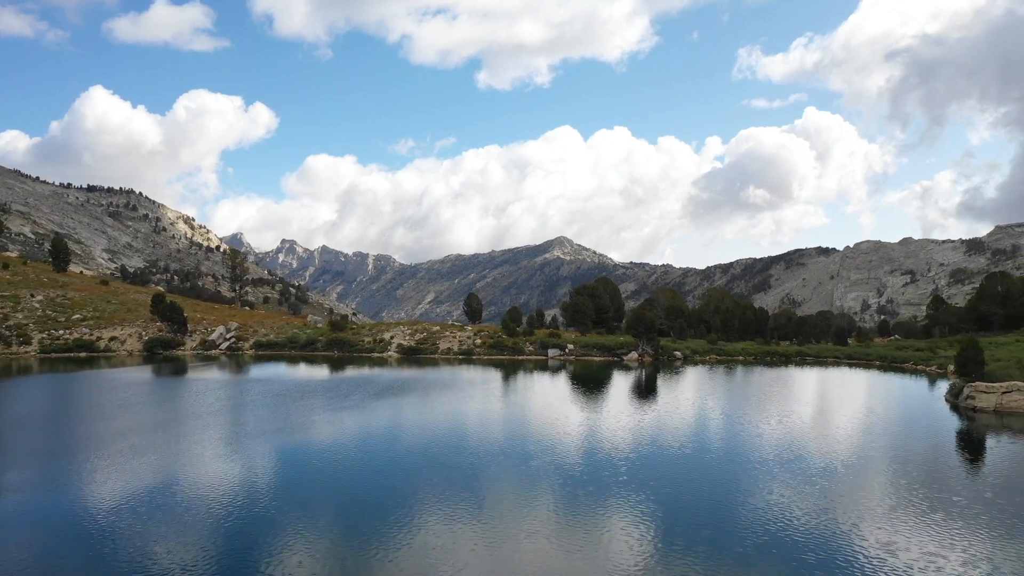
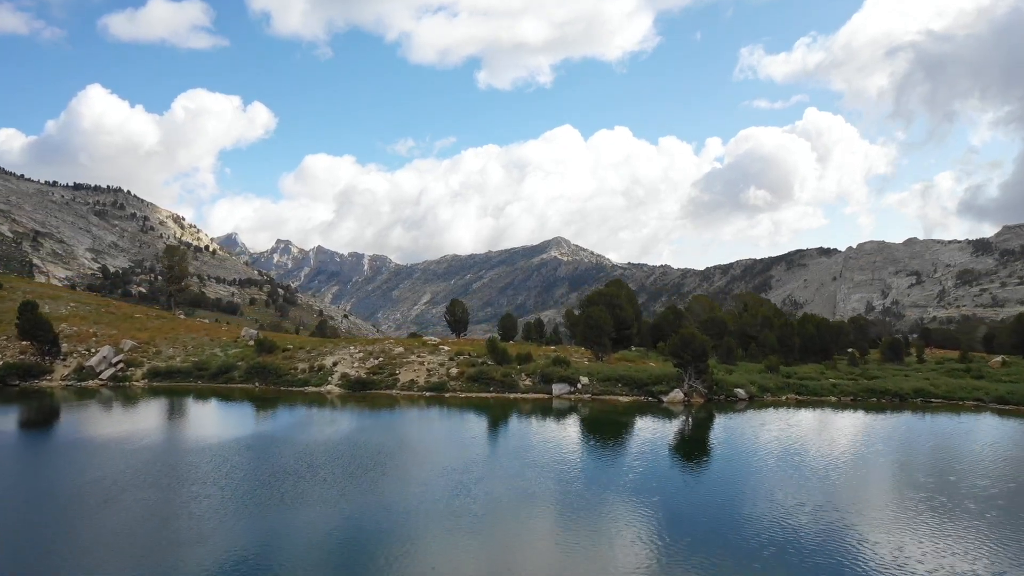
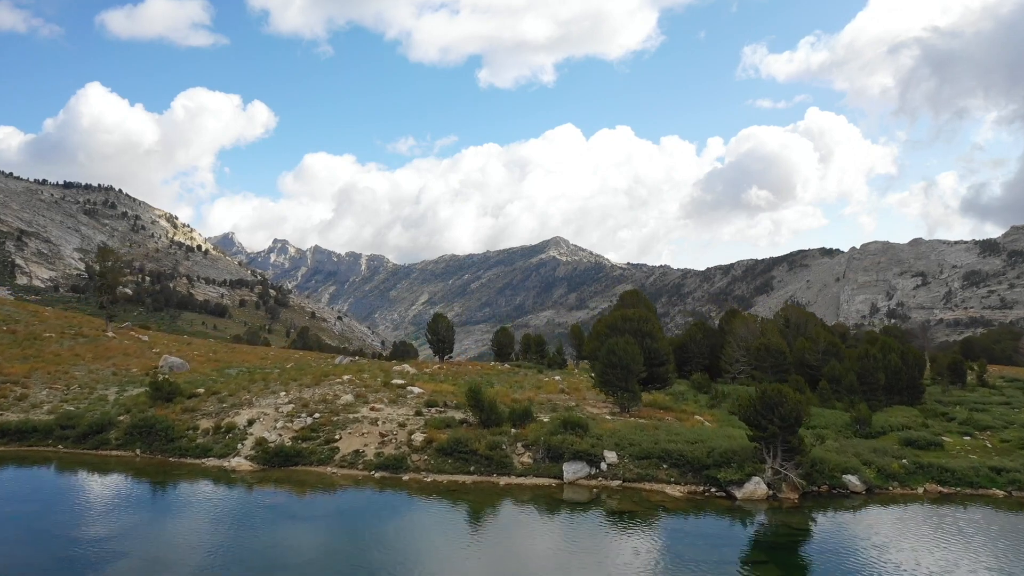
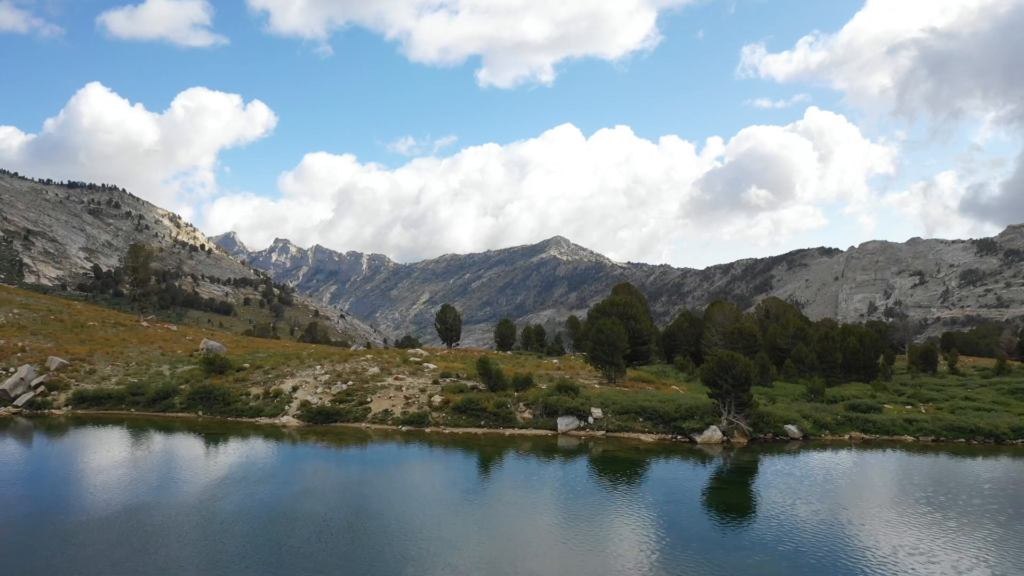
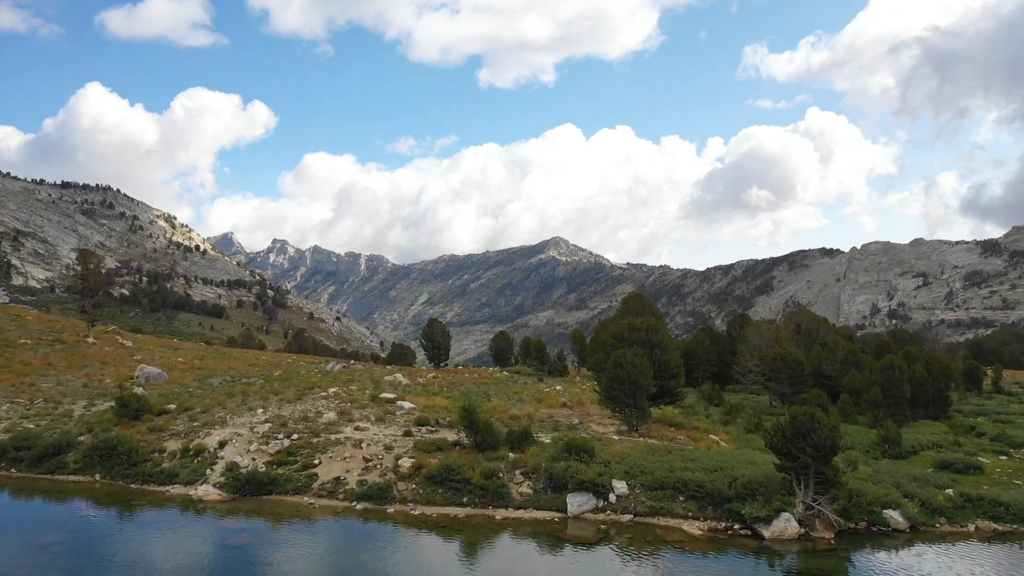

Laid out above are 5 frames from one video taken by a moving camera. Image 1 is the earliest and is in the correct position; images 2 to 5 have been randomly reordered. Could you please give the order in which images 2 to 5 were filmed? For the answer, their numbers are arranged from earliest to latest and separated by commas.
2, 4, 3, 5
